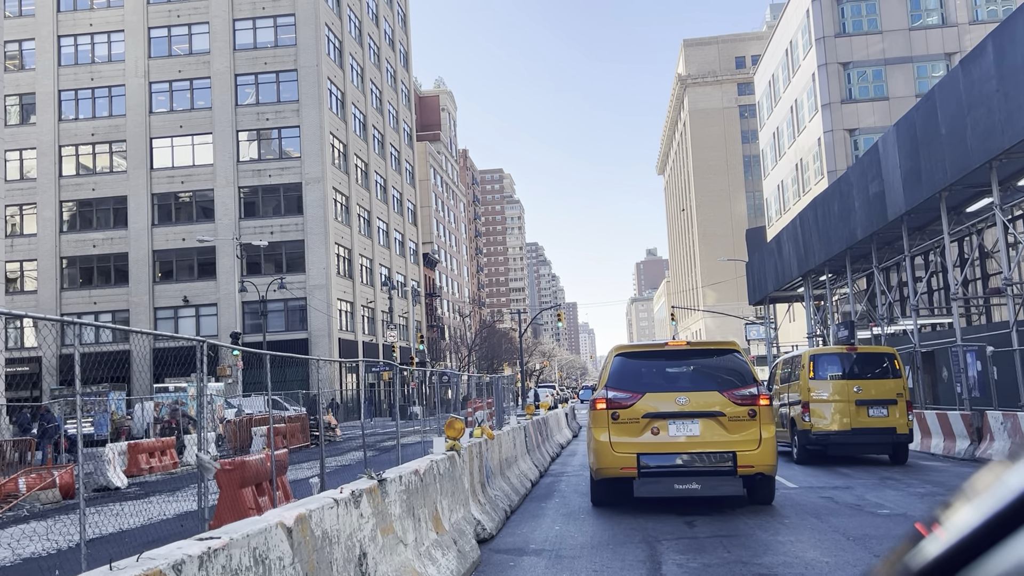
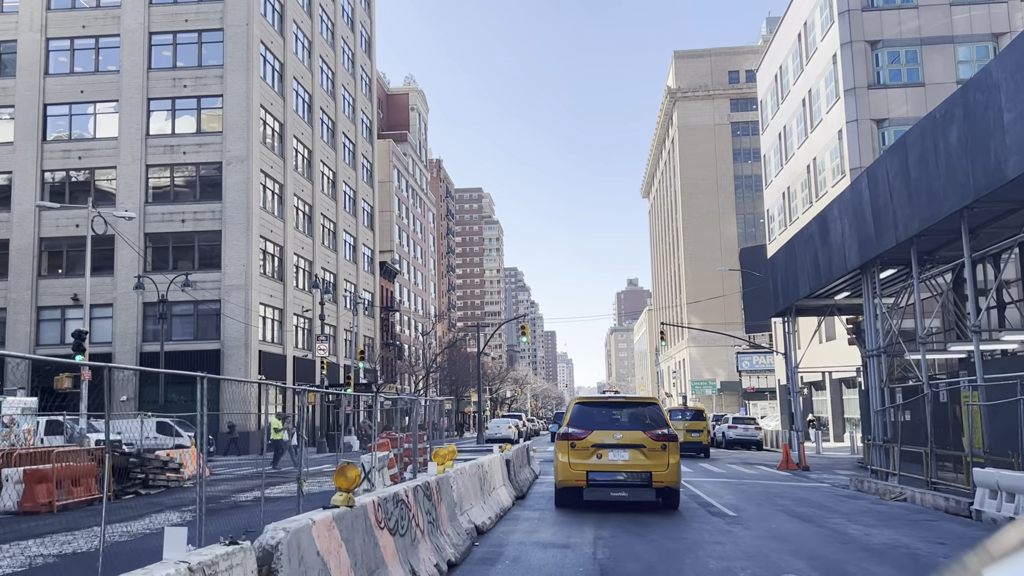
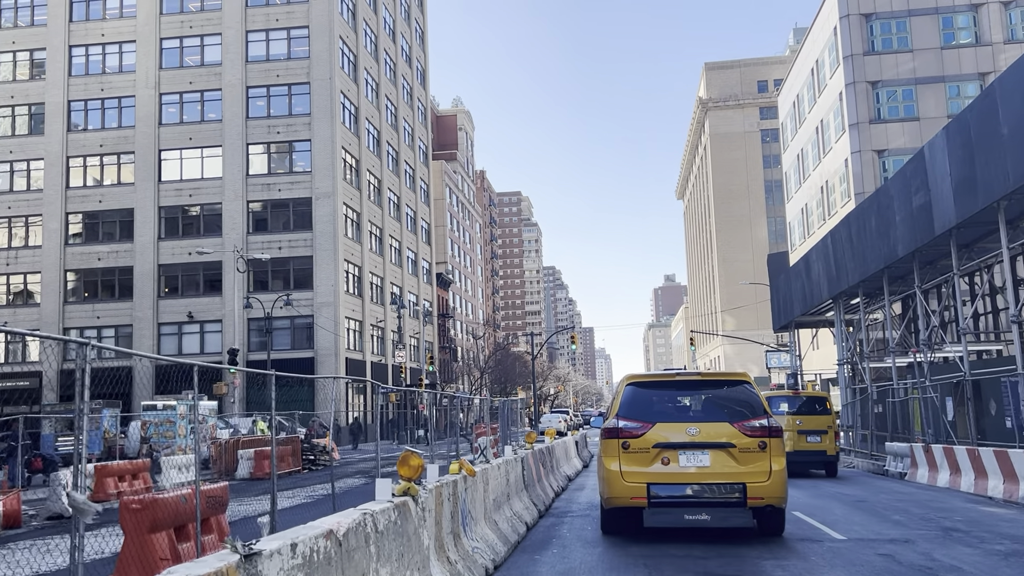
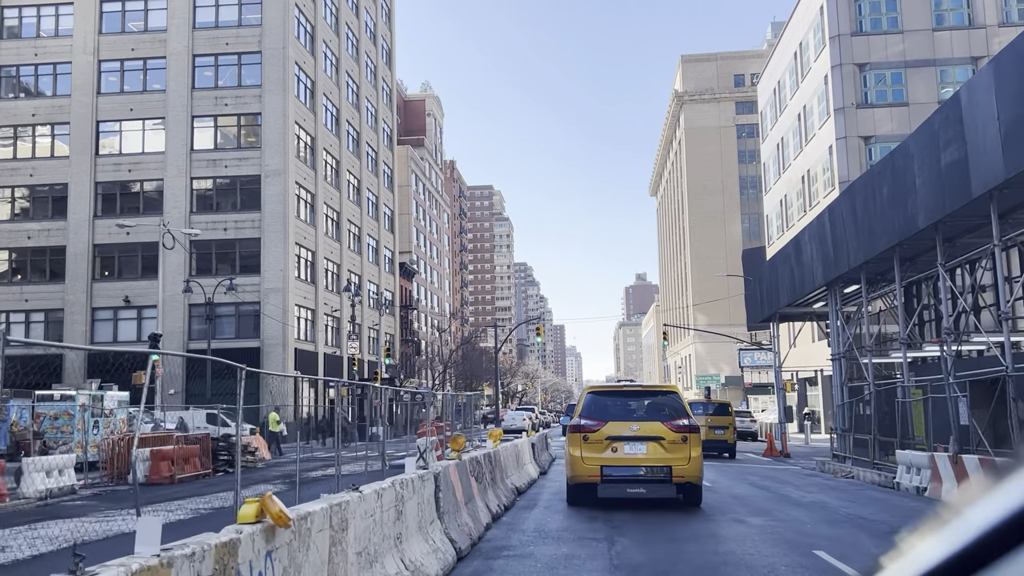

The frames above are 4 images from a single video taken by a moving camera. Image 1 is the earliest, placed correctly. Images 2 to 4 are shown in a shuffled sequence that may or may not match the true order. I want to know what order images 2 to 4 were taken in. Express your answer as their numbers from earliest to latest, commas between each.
3, 4, 2
